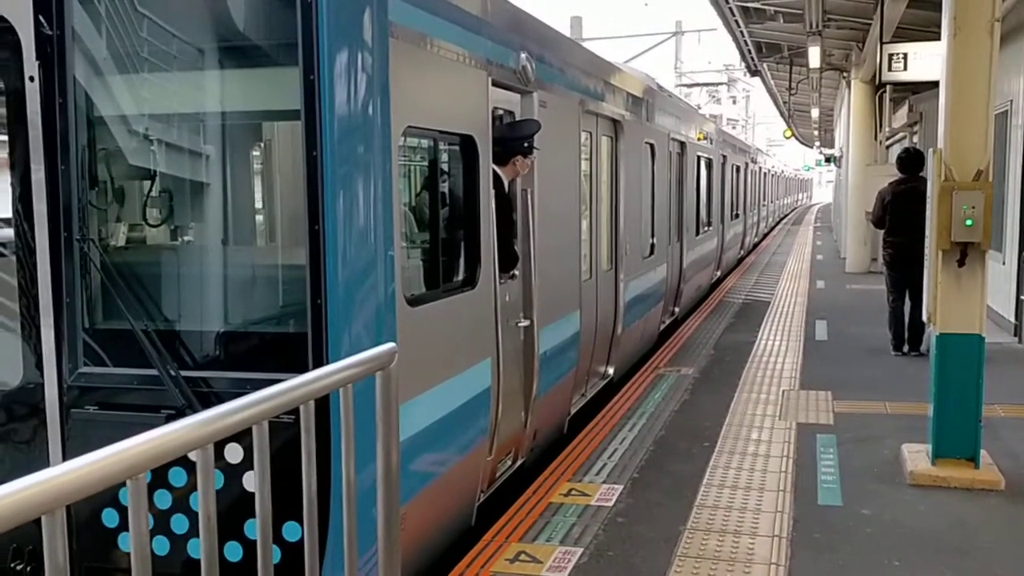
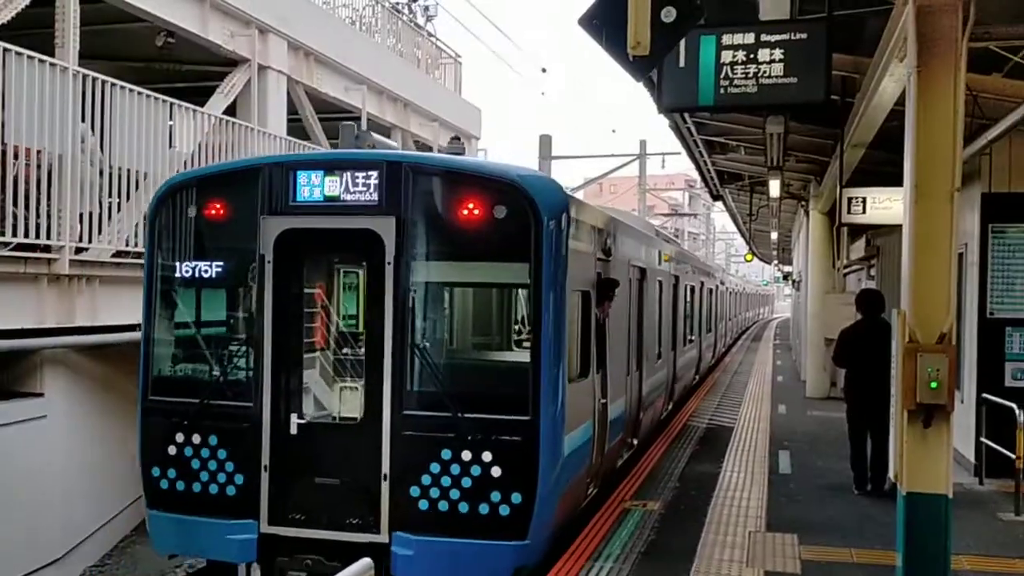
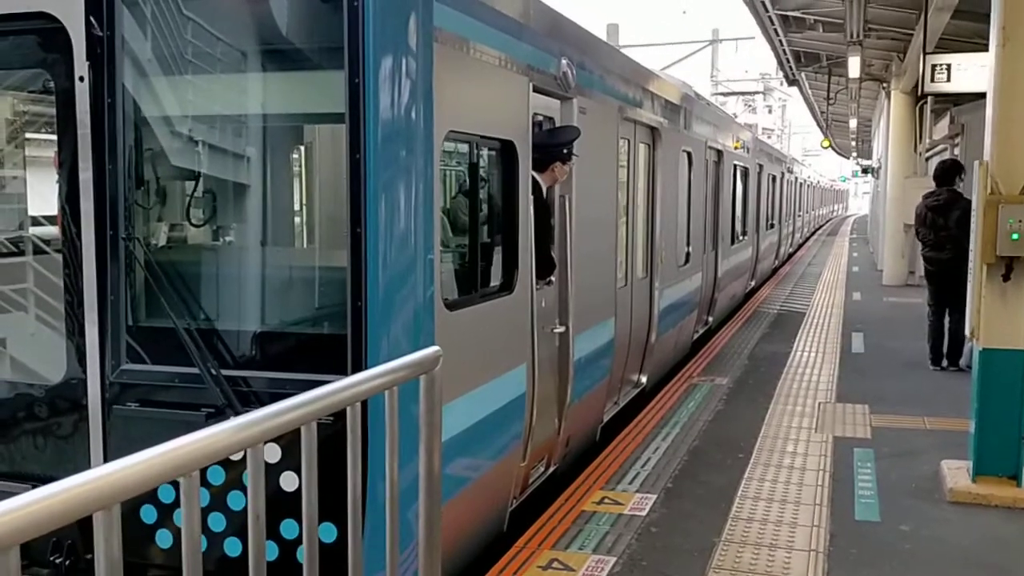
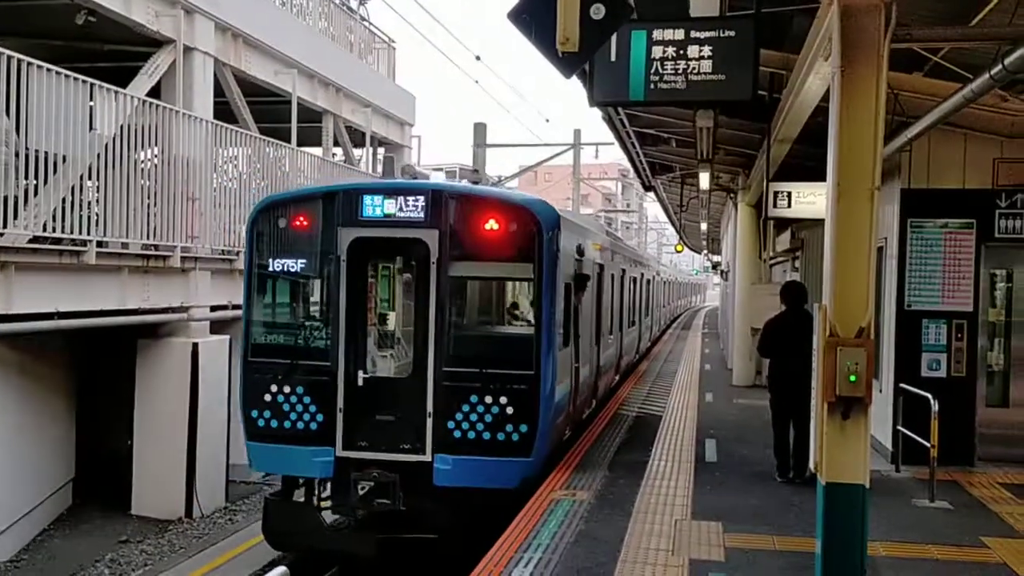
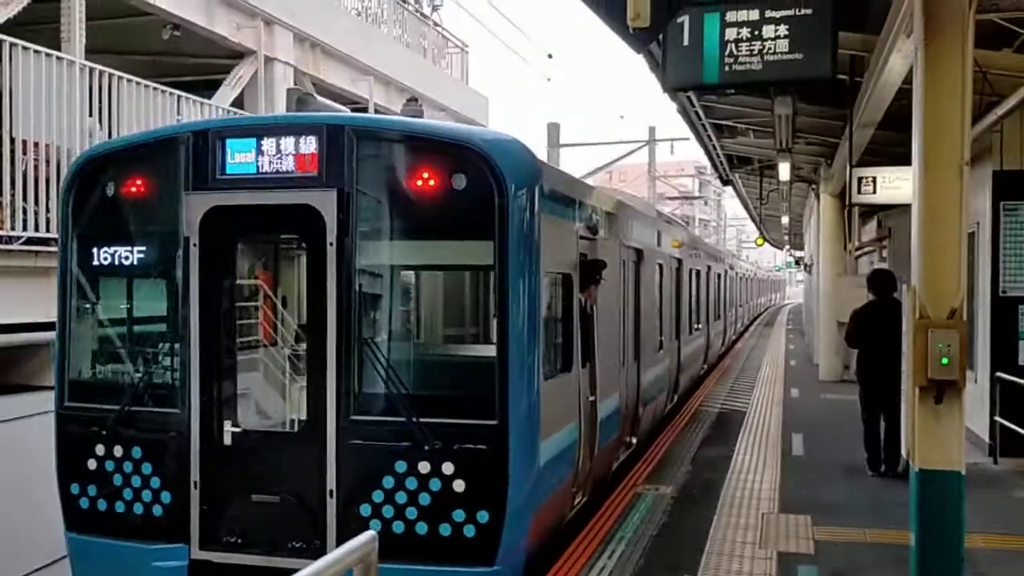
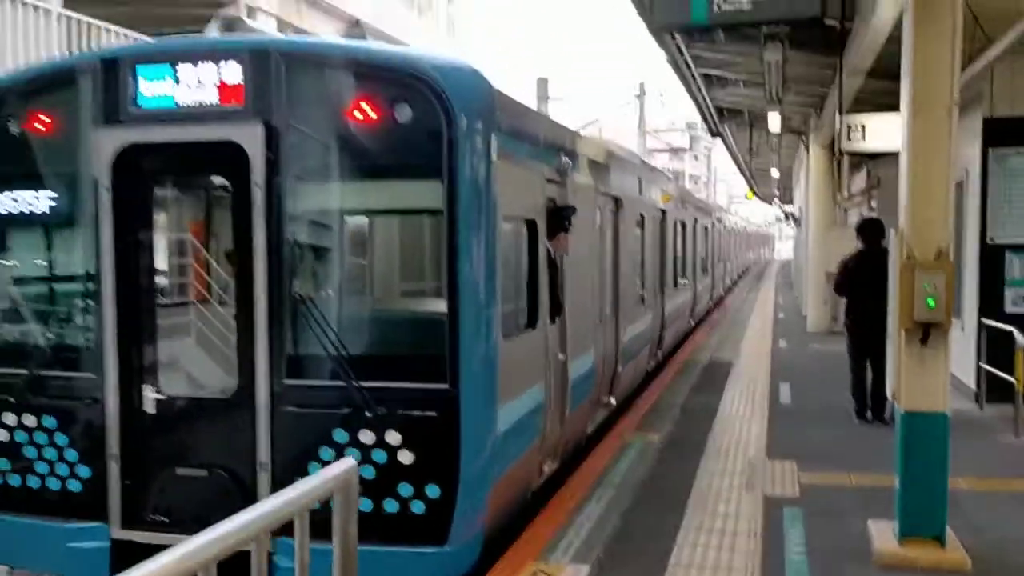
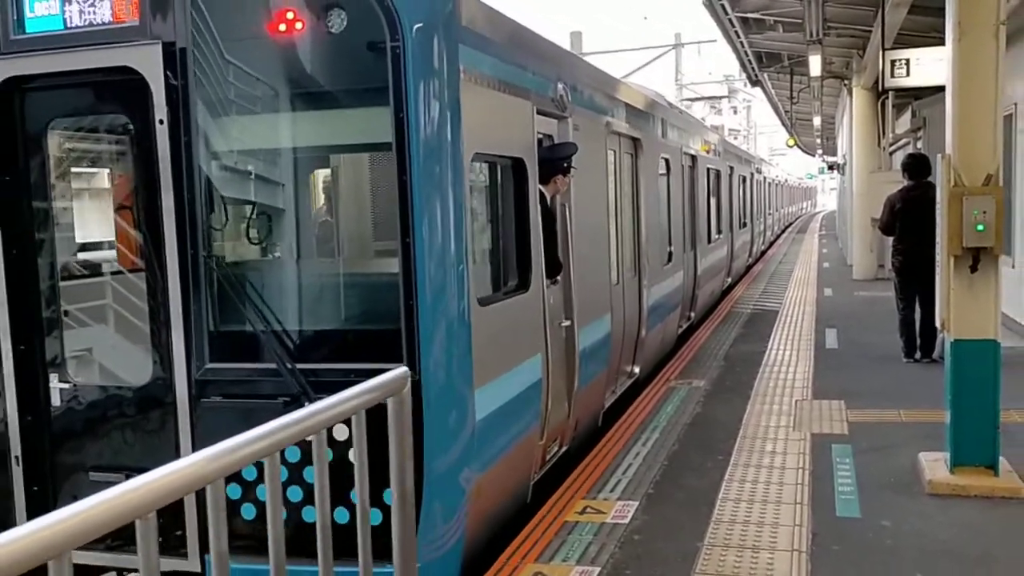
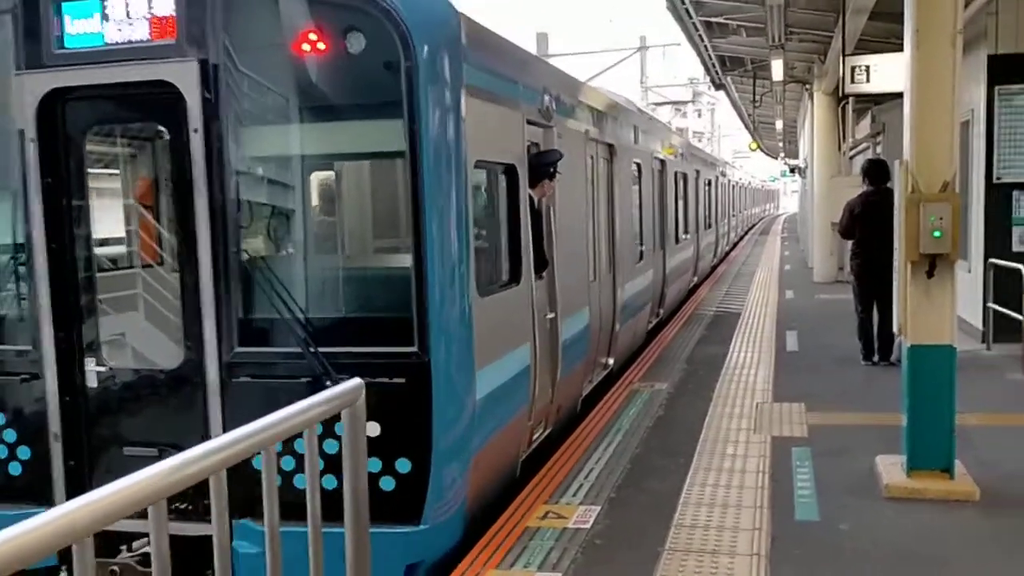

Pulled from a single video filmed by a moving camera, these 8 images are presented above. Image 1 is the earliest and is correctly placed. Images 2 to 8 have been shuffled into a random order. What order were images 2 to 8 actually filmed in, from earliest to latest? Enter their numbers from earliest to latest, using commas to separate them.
3, 7, 8, 6, 5, 2, 4
